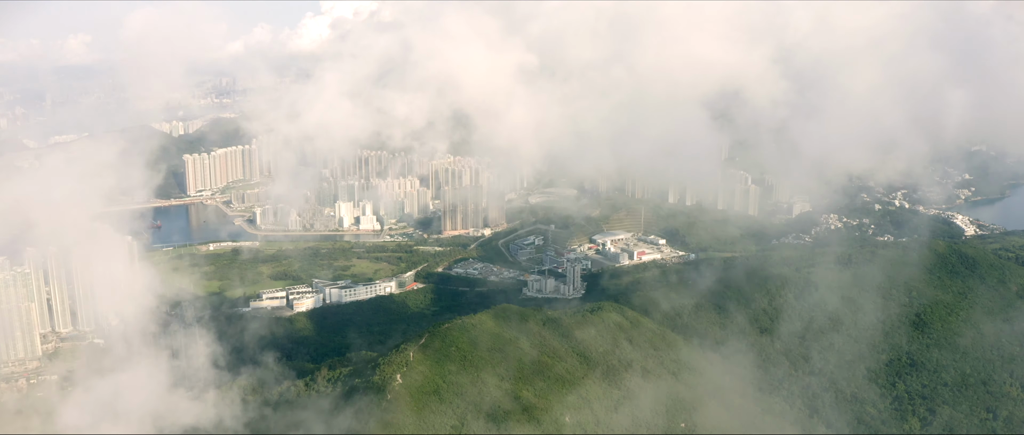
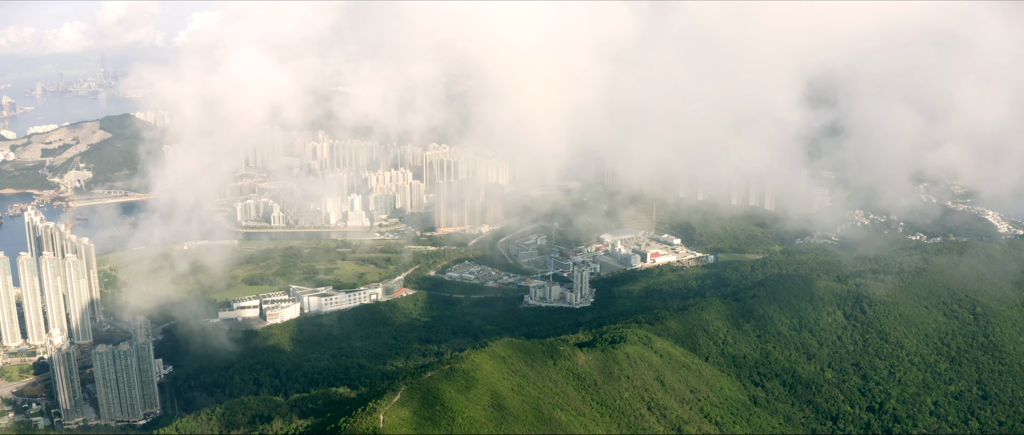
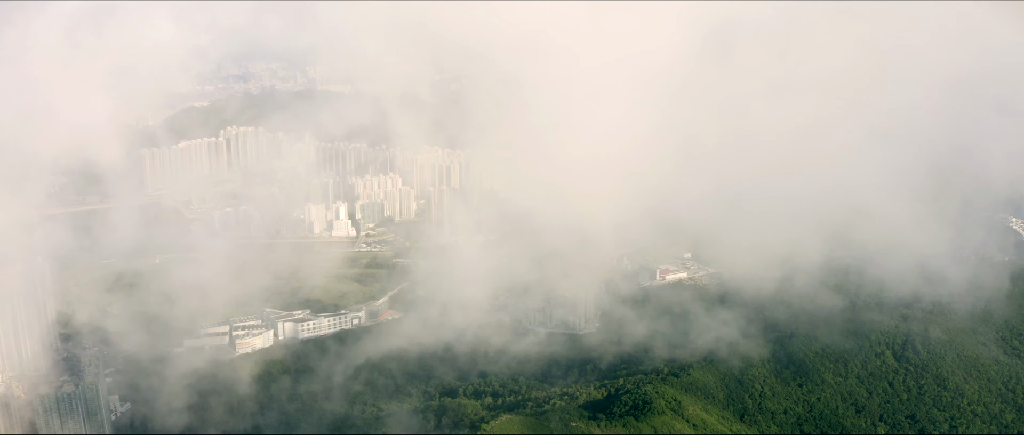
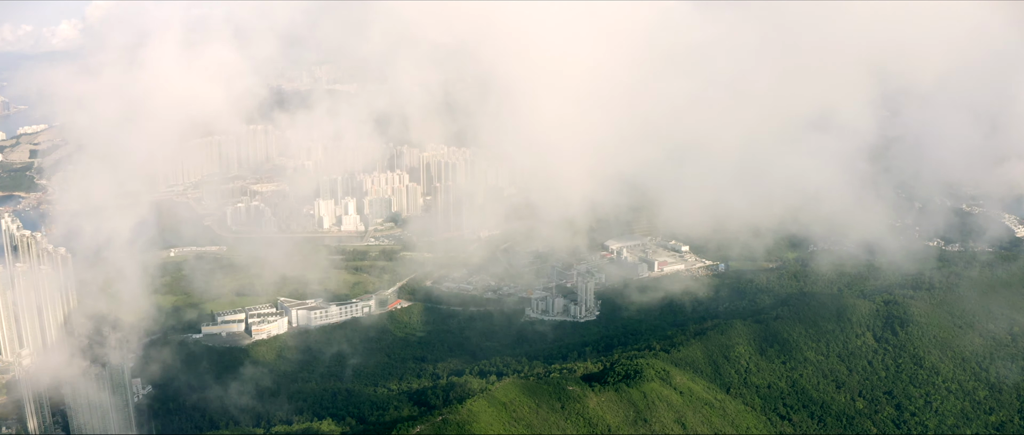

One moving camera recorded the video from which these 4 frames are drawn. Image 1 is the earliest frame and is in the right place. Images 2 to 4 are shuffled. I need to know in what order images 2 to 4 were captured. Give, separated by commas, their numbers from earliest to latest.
2, 4, 3
